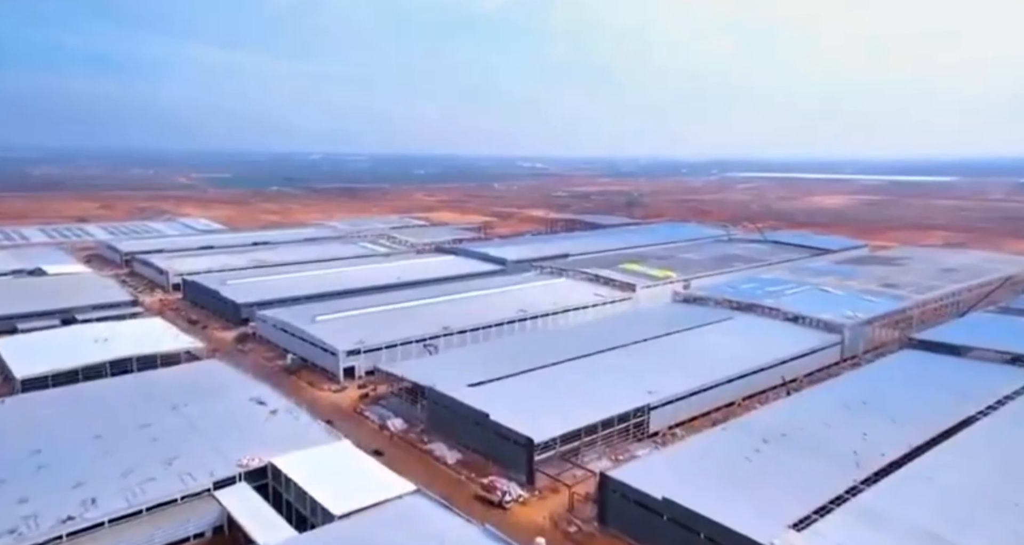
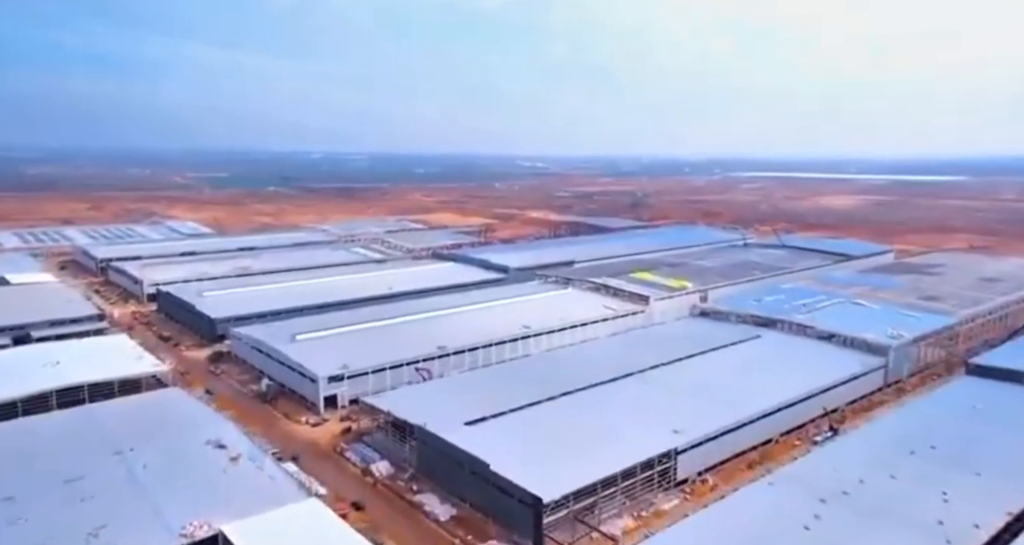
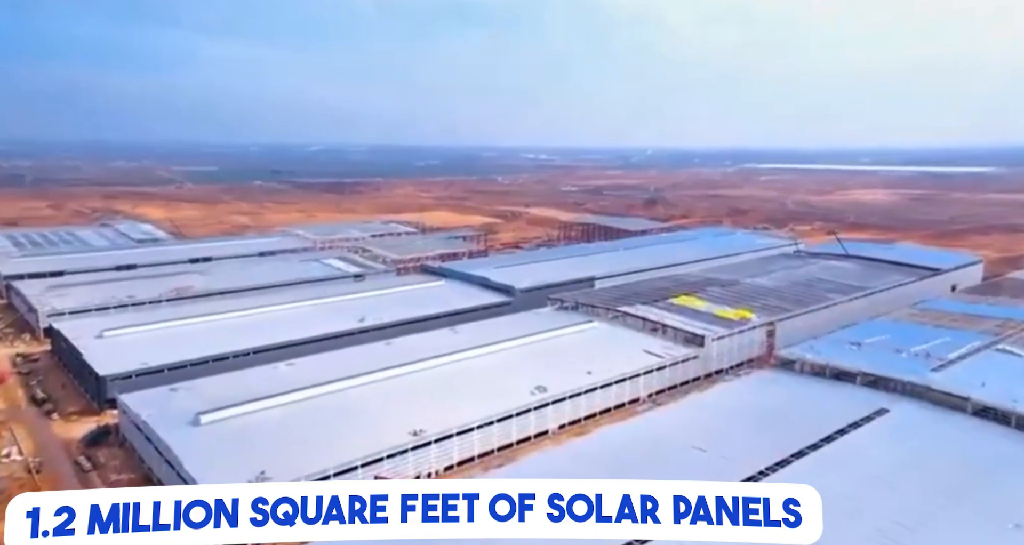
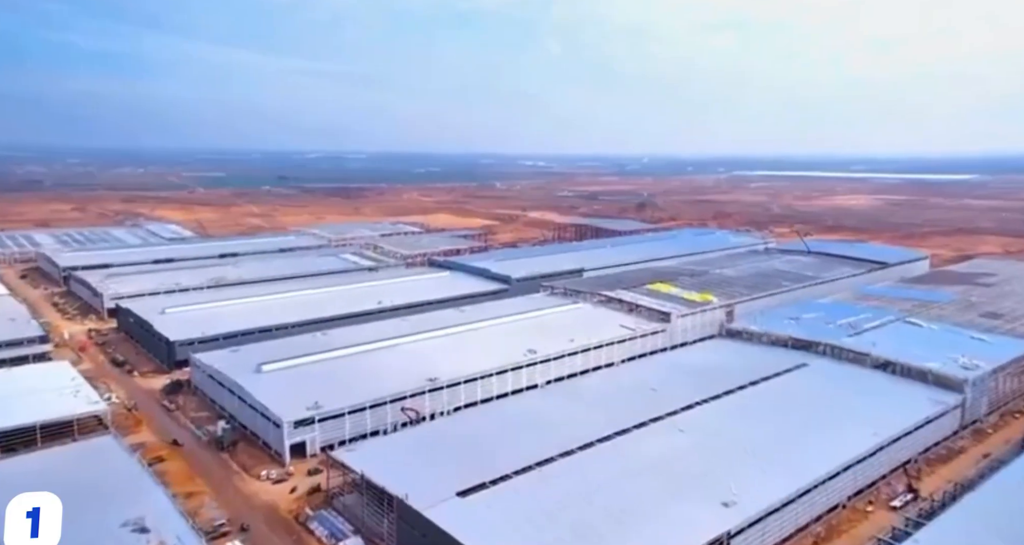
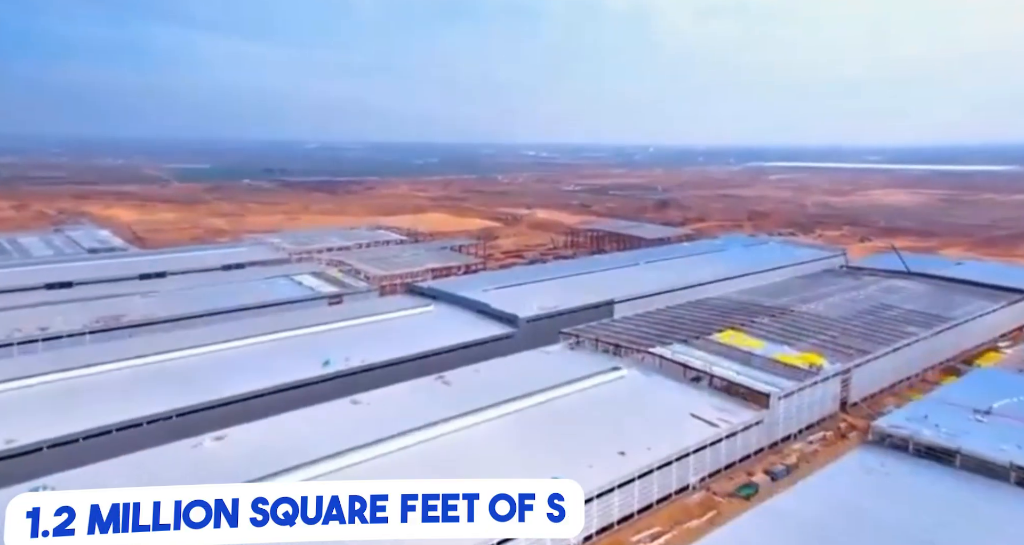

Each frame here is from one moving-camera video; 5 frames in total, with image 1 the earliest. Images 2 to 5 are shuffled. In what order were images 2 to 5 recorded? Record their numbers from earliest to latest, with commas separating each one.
2, 4, 3, 5
